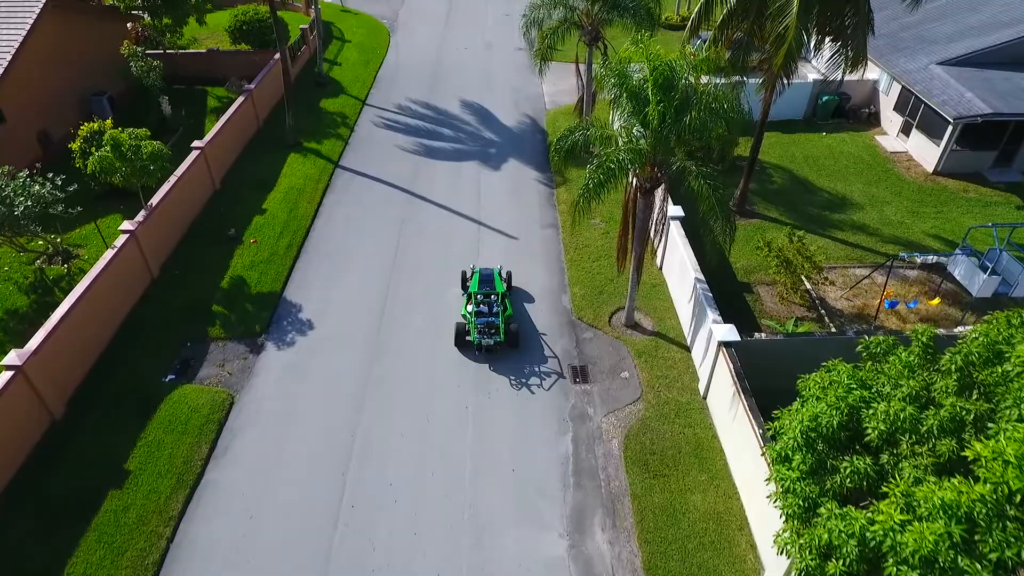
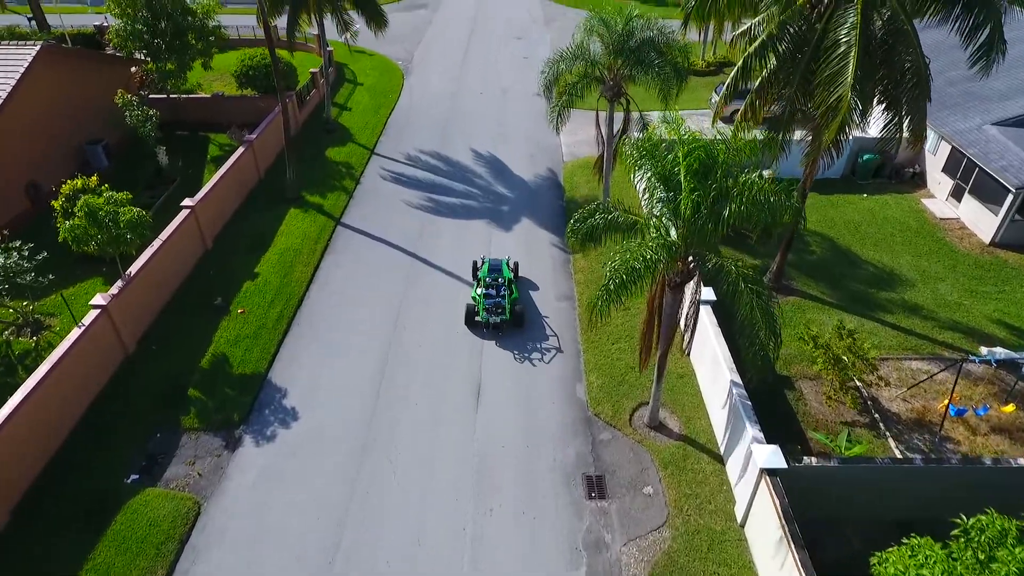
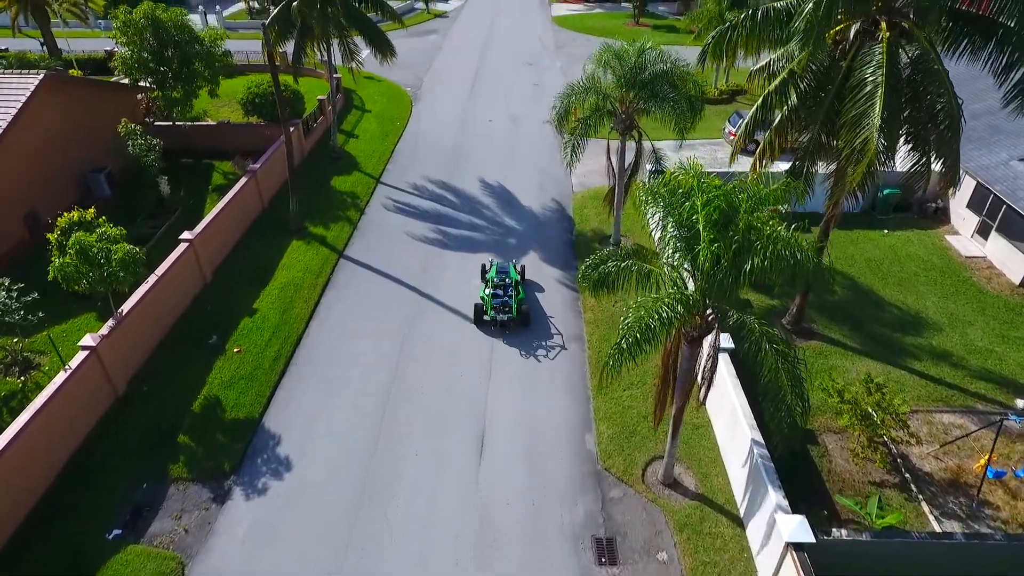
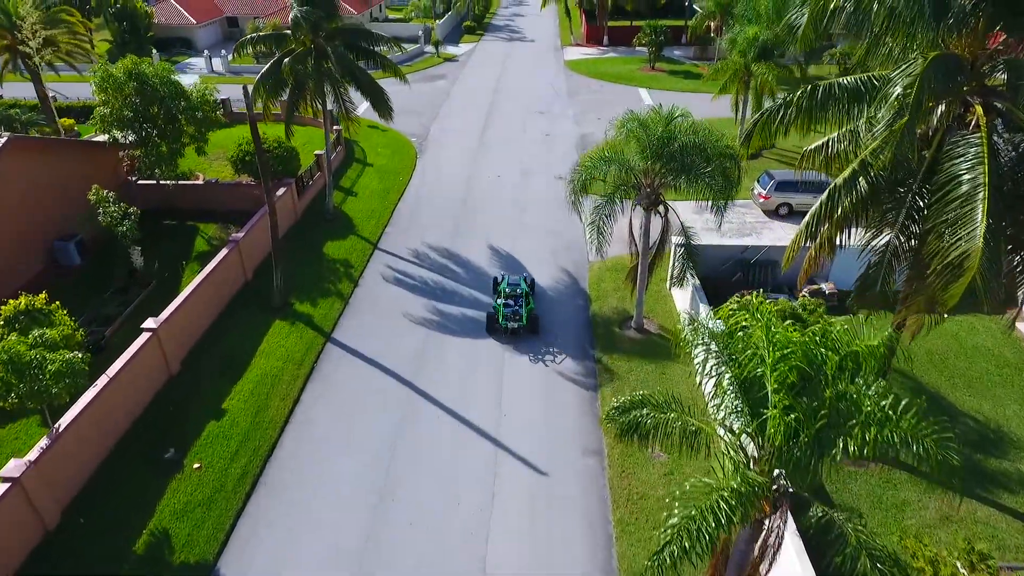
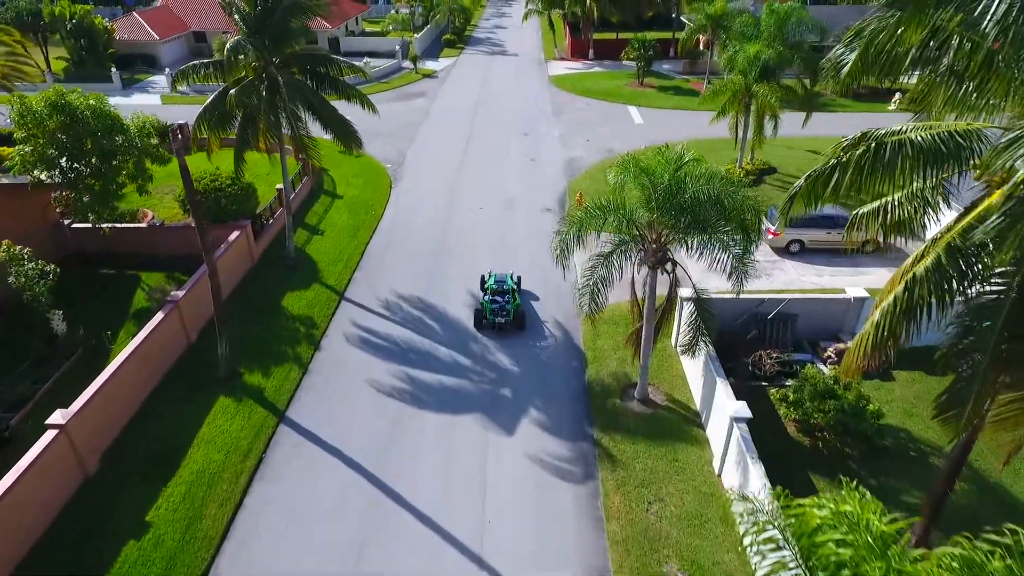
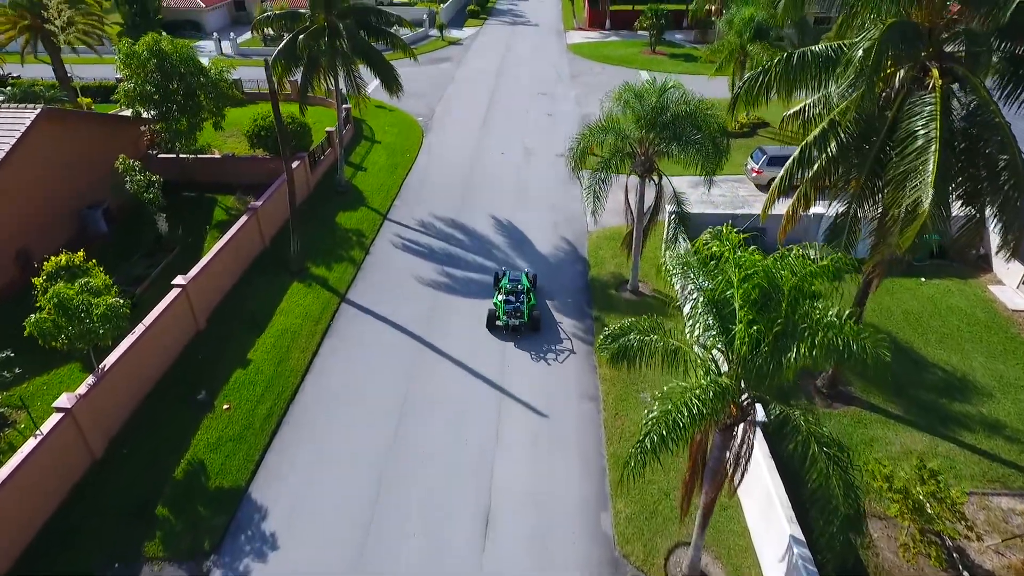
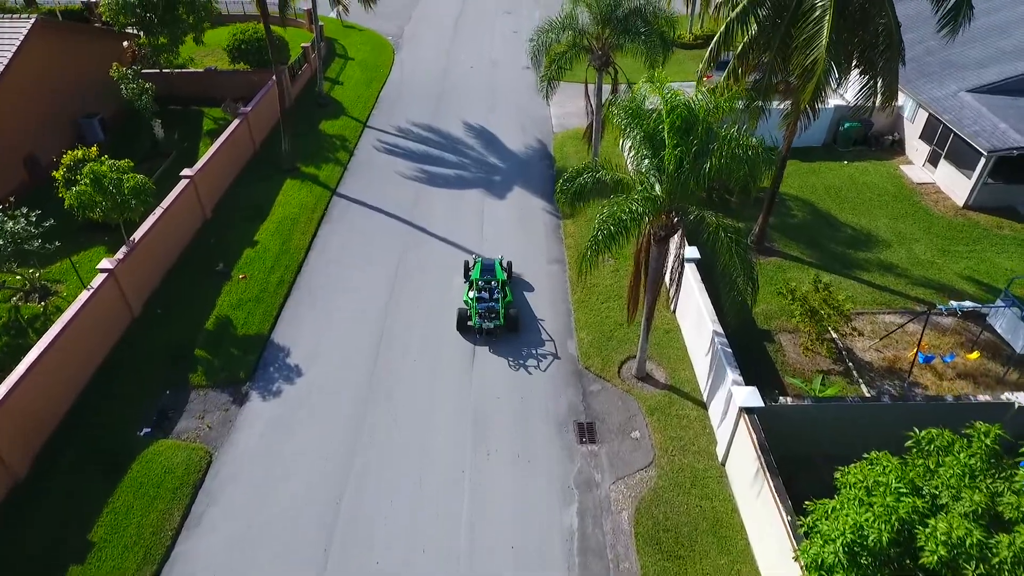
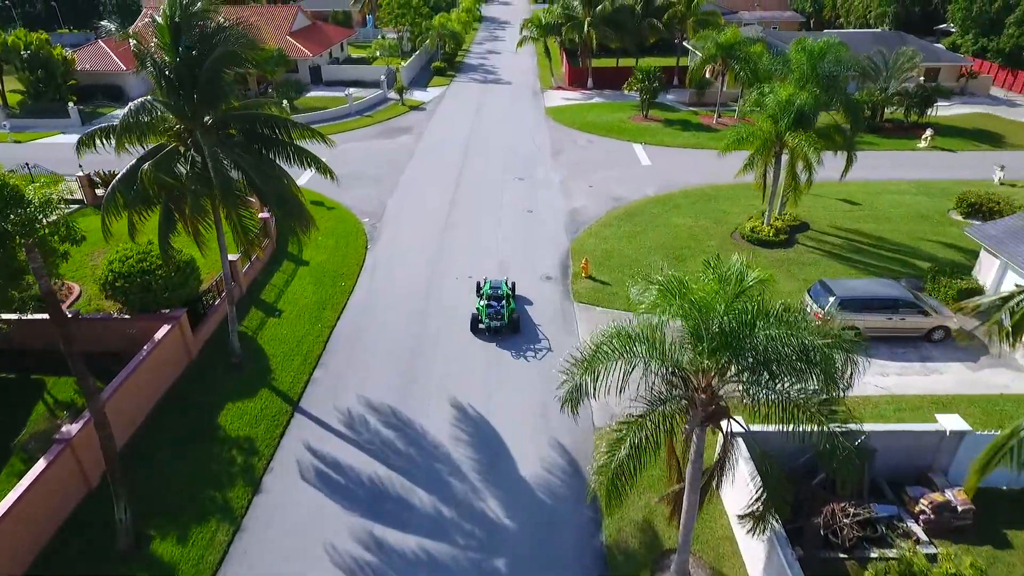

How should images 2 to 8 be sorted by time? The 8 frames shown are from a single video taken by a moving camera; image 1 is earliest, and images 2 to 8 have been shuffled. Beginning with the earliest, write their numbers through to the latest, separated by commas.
7, 2, 3, 6, 4, 5, 8
